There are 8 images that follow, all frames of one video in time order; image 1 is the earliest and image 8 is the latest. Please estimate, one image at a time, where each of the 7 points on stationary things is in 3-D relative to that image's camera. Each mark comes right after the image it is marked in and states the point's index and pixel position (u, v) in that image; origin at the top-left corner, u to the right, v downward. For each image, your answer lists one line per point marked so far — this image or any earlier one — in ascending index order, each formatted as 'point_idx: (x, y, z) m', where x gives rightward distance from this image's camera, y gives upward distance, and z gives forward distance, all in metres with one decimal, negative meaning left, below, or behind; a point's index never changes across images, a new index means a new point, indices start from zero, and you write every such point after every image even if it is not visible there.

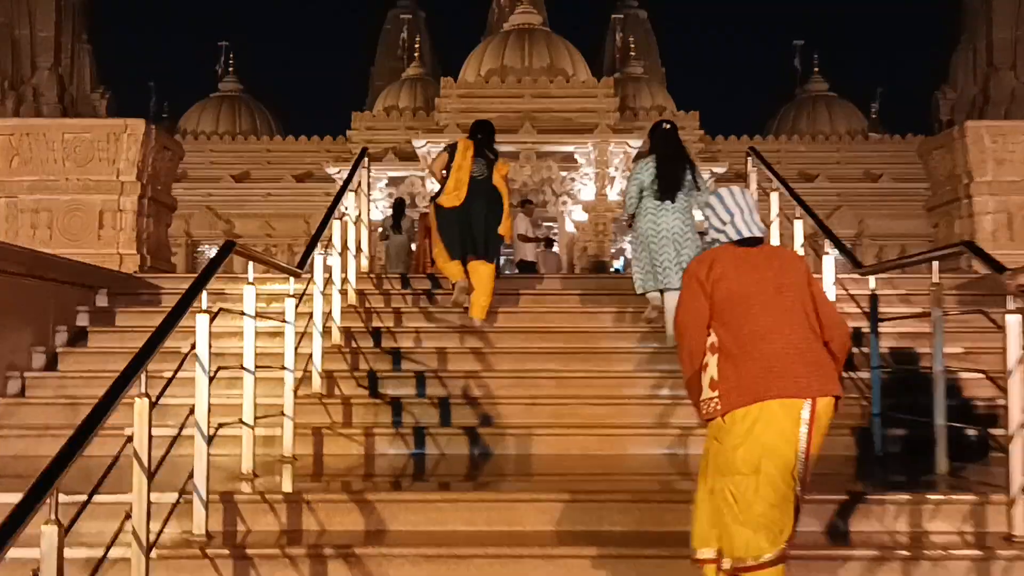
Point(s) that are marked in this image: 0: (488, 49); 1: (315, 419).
0: (-0.4, +4.0, +16.6) m
1: (-0.9, -0.6, +4.5) m
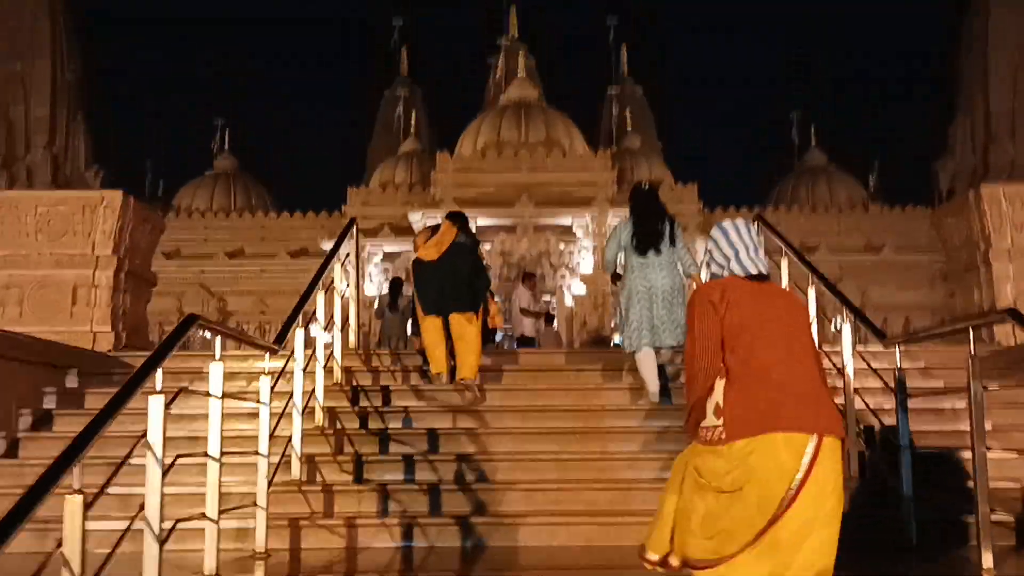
0: (-0.5, +2.8, +16.6) m
1: (-0.9, -0.9, +4.2) m
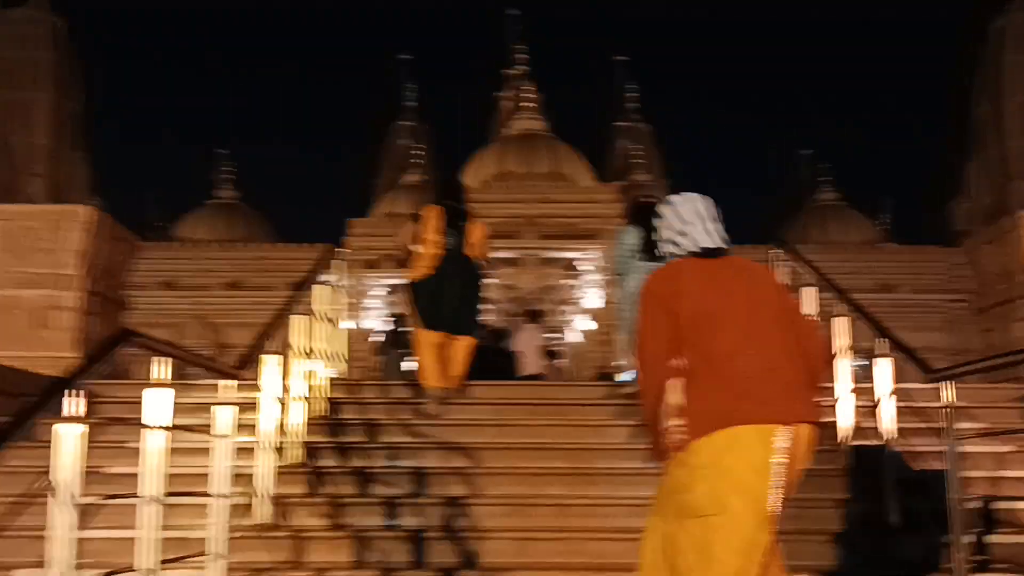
0: (-0.4, +2.2, +16.3) m
1: (-0.9, -1.0, +3.7) m
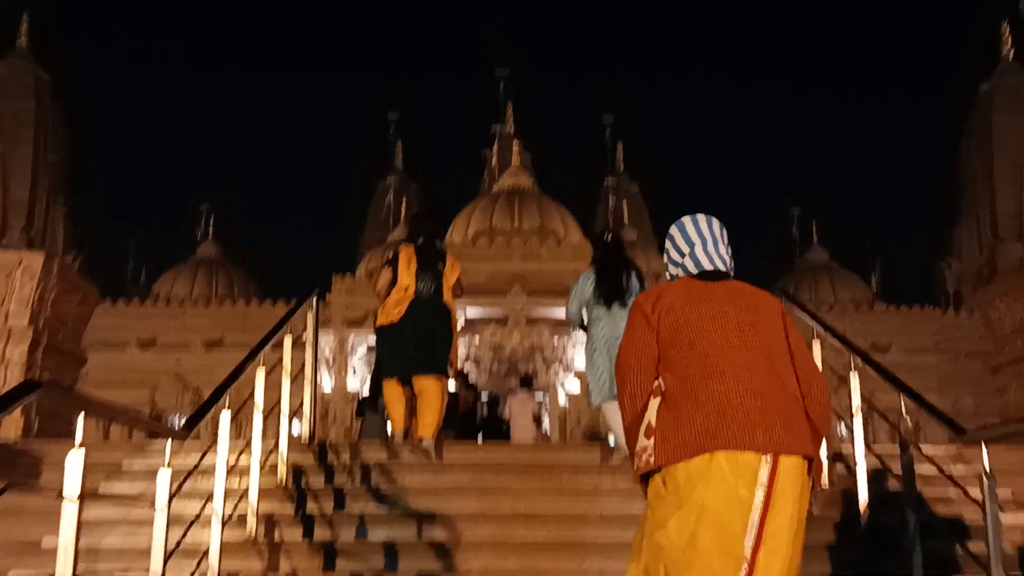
0: (-0.6, +1.2, +16.0) m
1: (-1.0, -1.2, +3.3) m
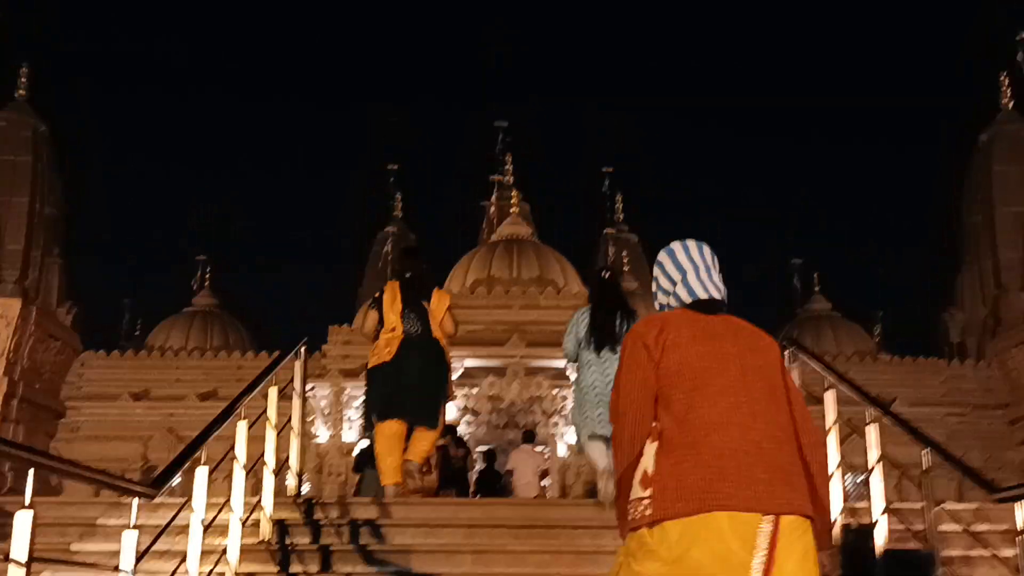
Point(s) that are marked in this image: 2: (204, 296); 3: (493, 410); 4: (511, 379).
0: (-0.6, +0.4, +15.9) m
1: (-1.0, -1.3, +3.0) m
2: (-6.1, -0.2, +19.7) m
3: (-0.2, -1.6, +12.8) m
4: (0.0, -1.2, +13.0) m
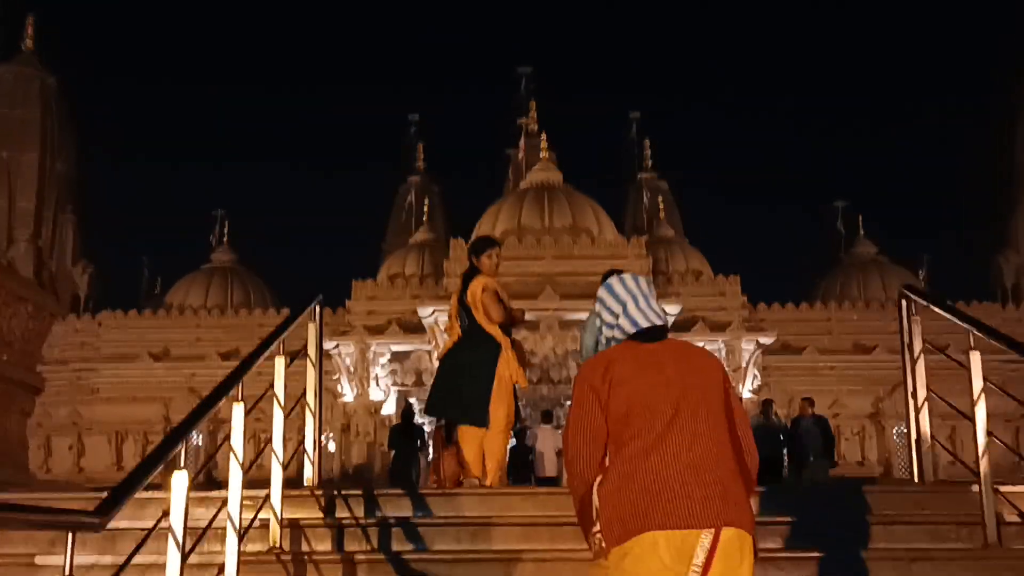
0: (-0.1, +1.2, +15.1) m
1: (-0.8, -1.2, +2.4) m
2: (-5.5, +0.7, +19.1) m
3: (+0.2, -0.9, +12.2) m
4: (+0.4, -0.6, +12.3) m
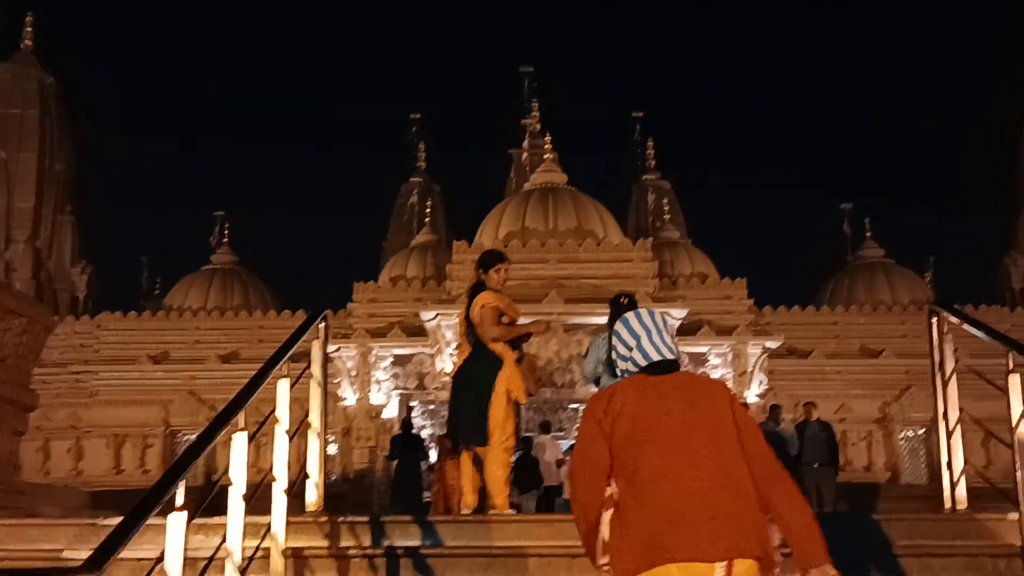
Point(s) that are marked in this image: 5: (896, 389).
0: (-0.1, +1.2, +14.9) m
1: (-0.8, -1.2, +2.2) m
2: (-5.5, +0.7, +19.0) m
3: (+0.2, -1.0, +12.0) m
4: (+0.4, -0.6, +12.1) m
5: (+5.9, -1.5, +15.4) m
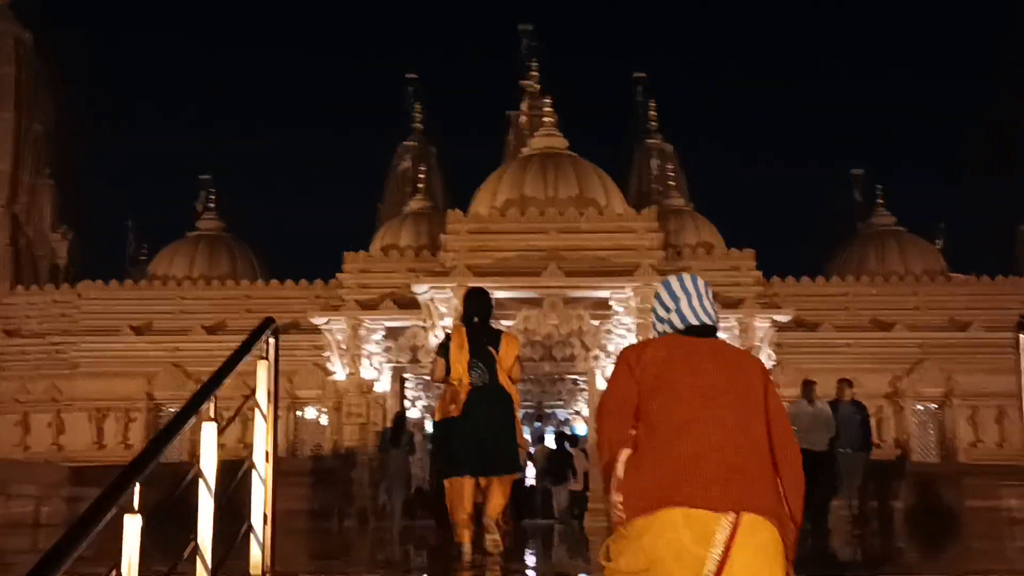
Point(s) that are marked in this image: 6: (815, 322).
0: (-0.1, +1.6, +14.2) m
1: (-0.8, -1.3, +1.6) m
2: (-5.5, +1.3, +18.3) m
3: (+0.2, -0.7, +11.4) m
4: (+0.4, -0.3, +11.5) m
5: (+5.9, -1.1, +14.8) m
6: (+4.7, -0.5, +15.3) m
